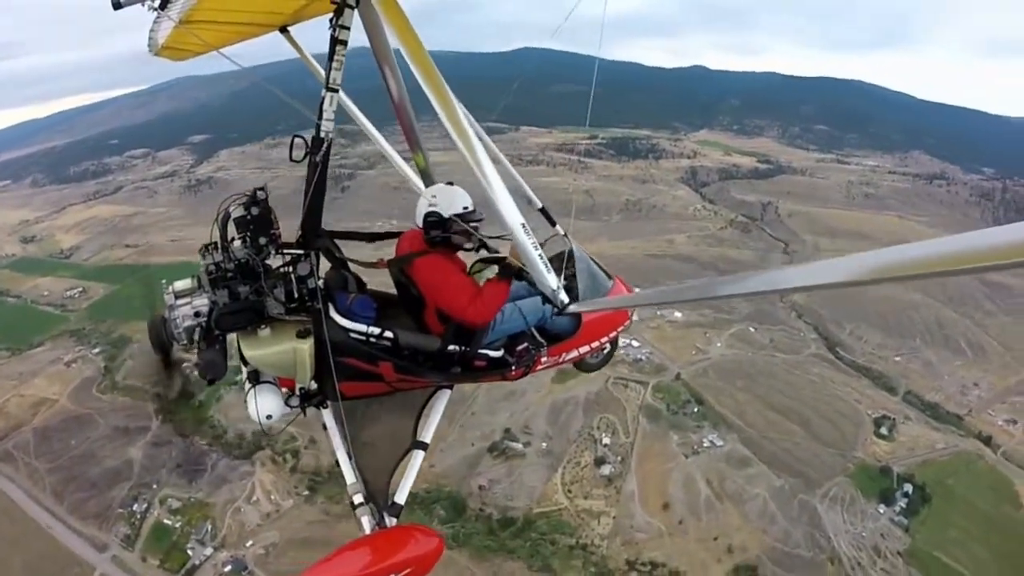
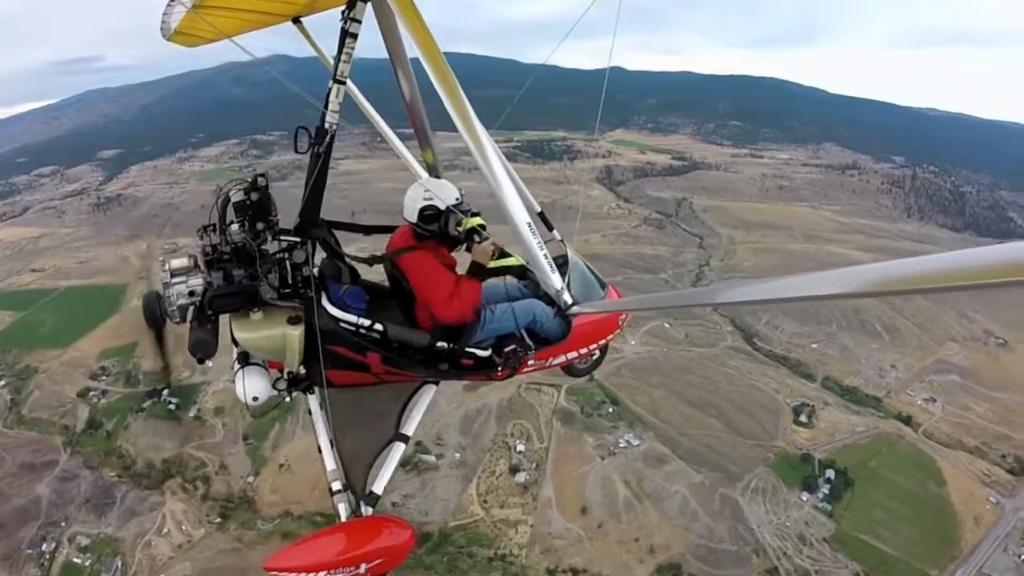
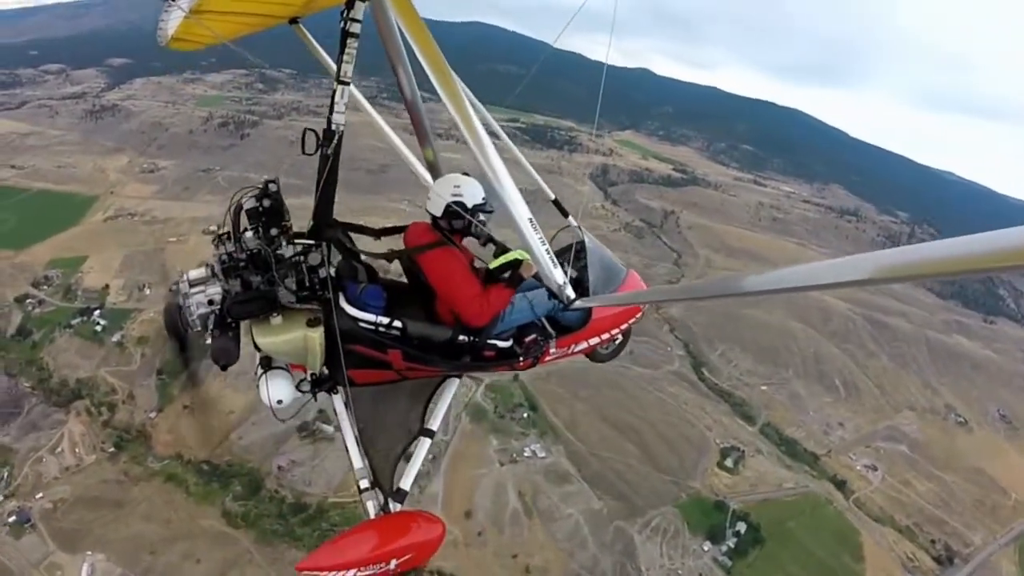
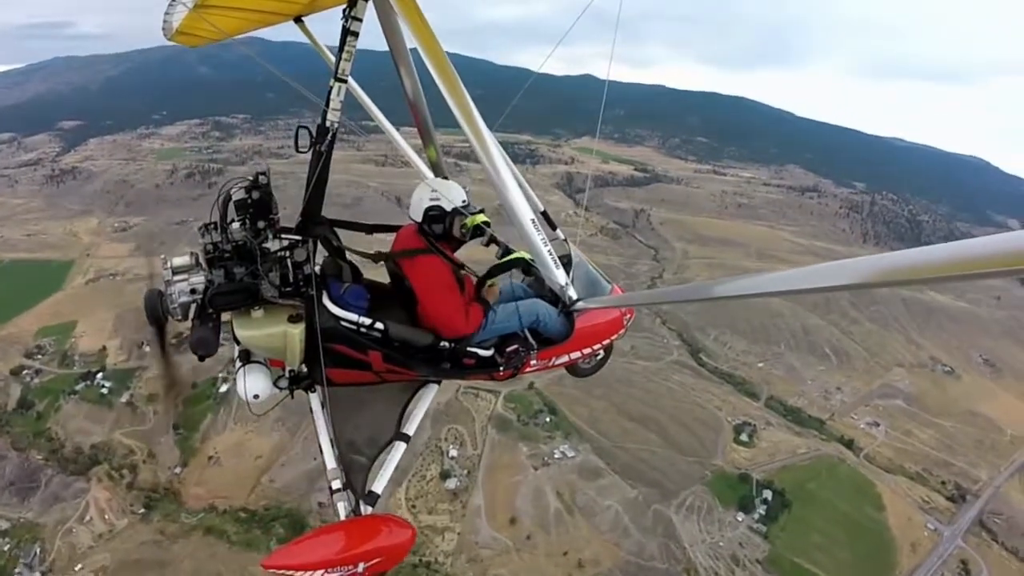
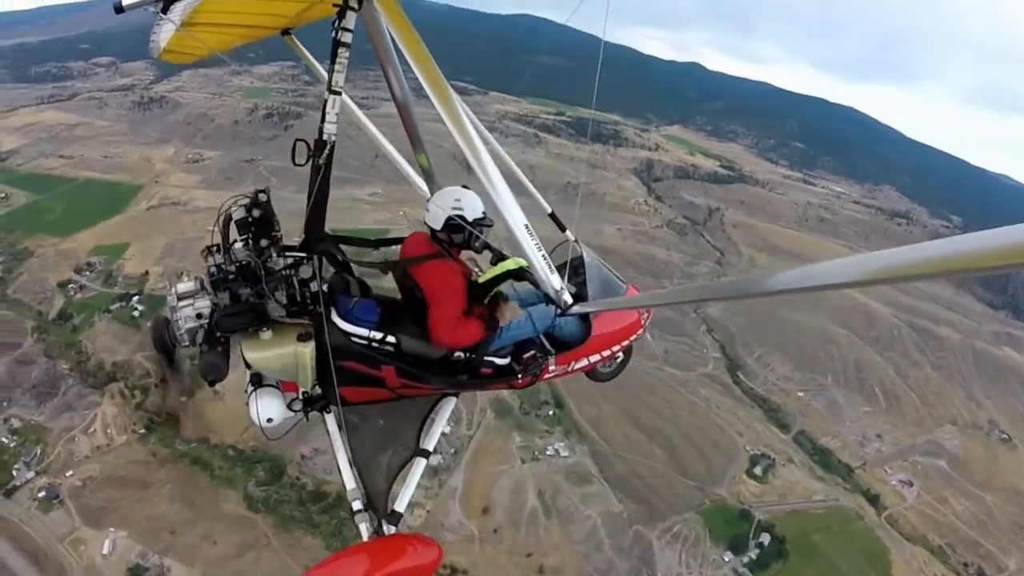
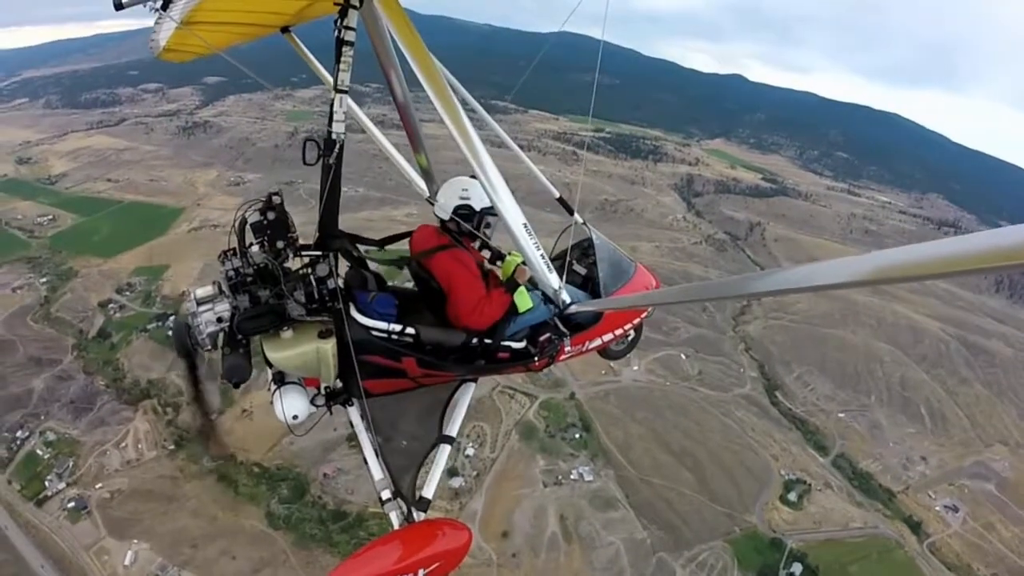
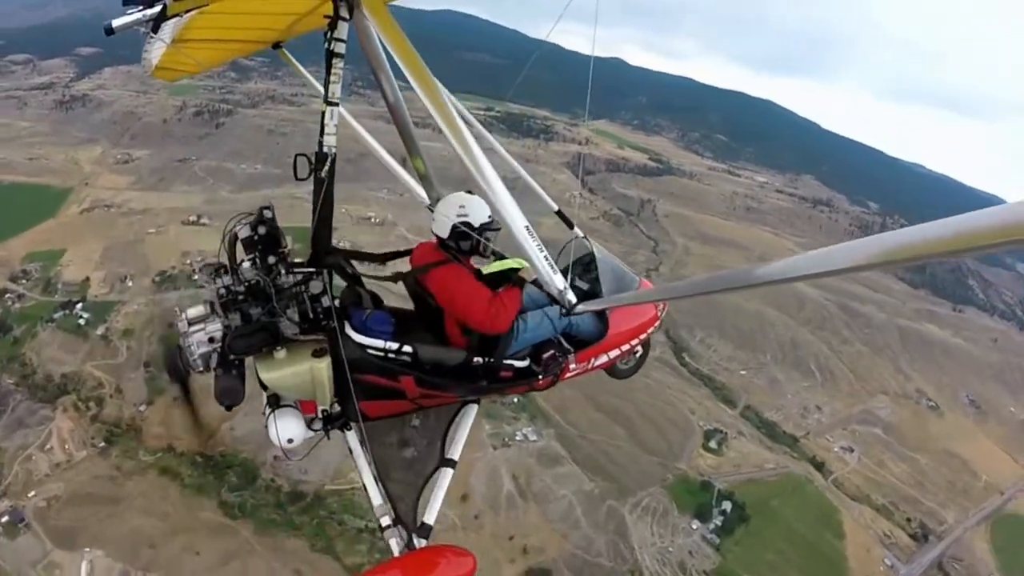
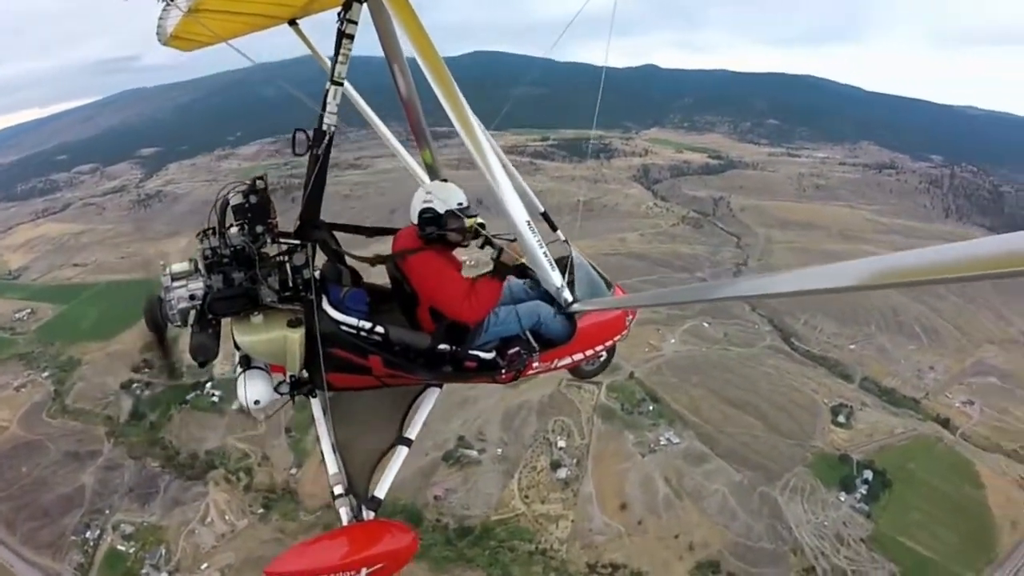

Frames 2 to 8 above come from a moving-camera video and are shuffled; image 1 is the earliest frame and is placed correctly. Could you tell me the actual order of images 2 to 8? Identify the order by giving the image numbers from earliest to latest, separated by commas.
8, 2, 4, 7, 3, 5, 6
